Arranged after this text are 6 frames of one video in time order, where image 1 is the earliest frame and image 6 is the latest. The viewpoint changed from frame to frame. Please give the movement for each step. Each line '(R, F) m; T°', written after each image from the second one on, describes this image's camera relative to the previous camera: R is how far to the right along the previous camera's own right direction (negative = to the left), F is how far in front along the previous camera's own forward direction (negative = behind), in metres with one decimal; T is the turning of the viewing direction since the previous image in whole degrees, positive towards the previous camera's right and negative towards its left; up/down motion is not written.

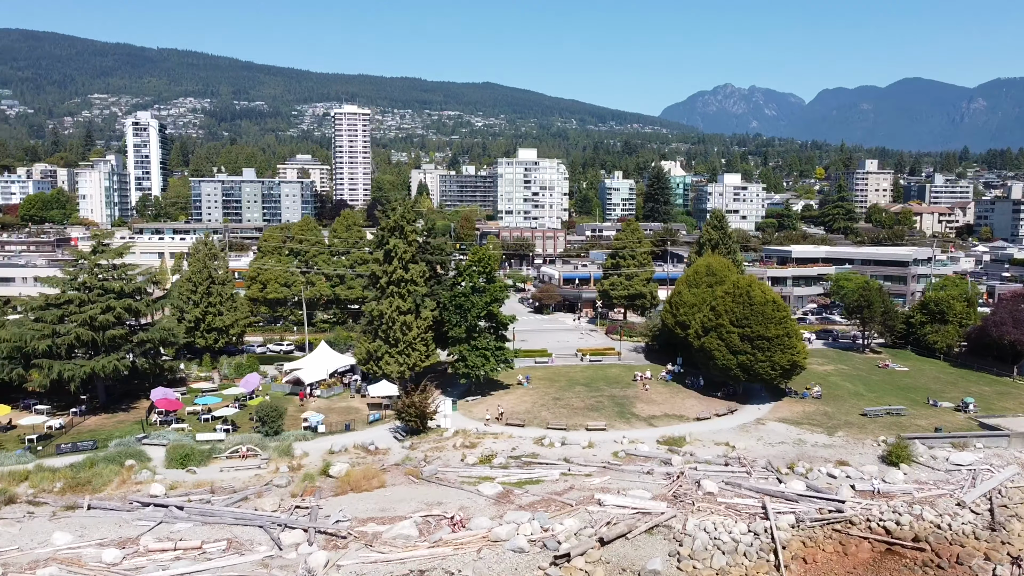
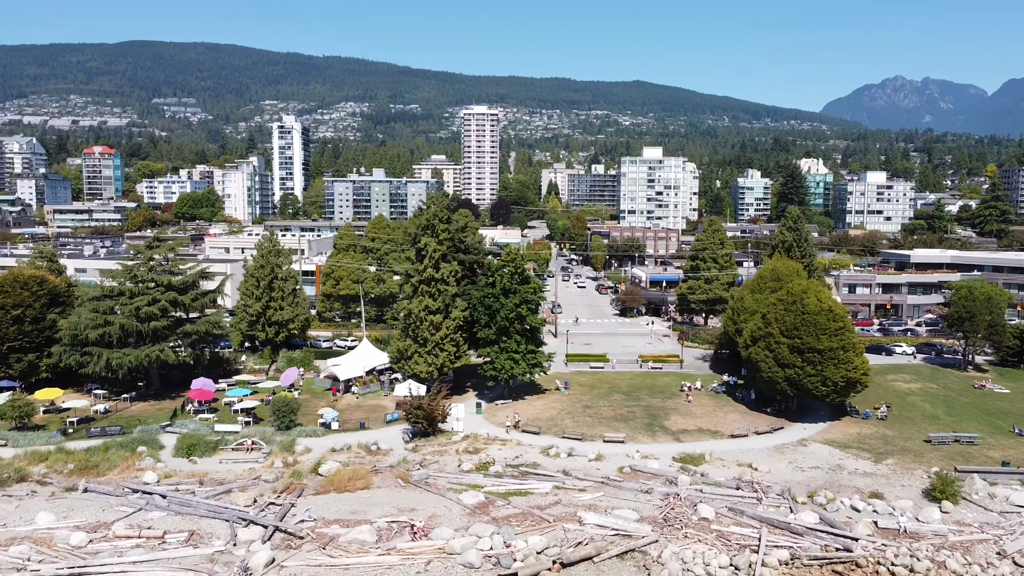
(+4.8, +1.6) m; -10°
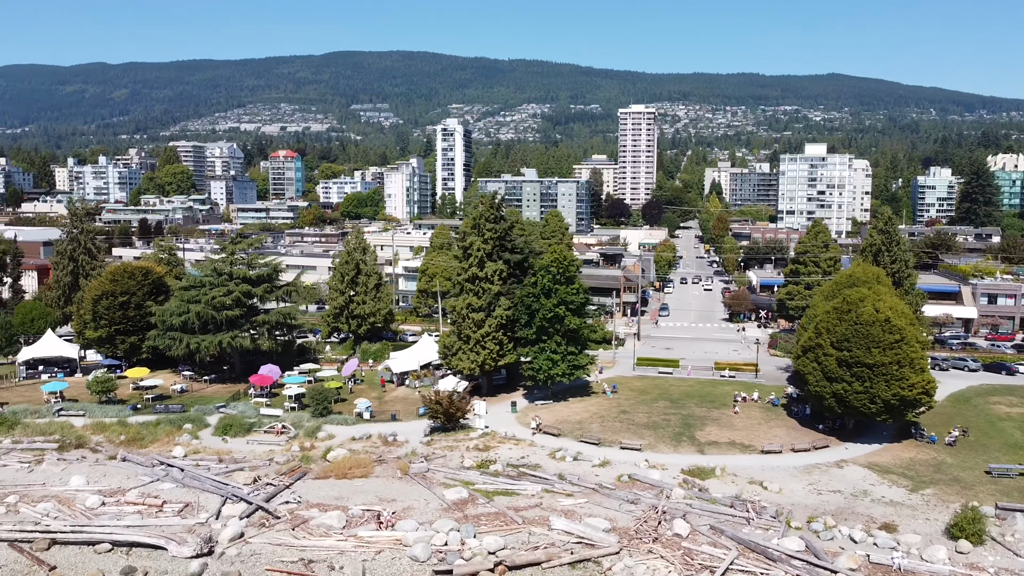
(+5.8, +0.7) m; -13°
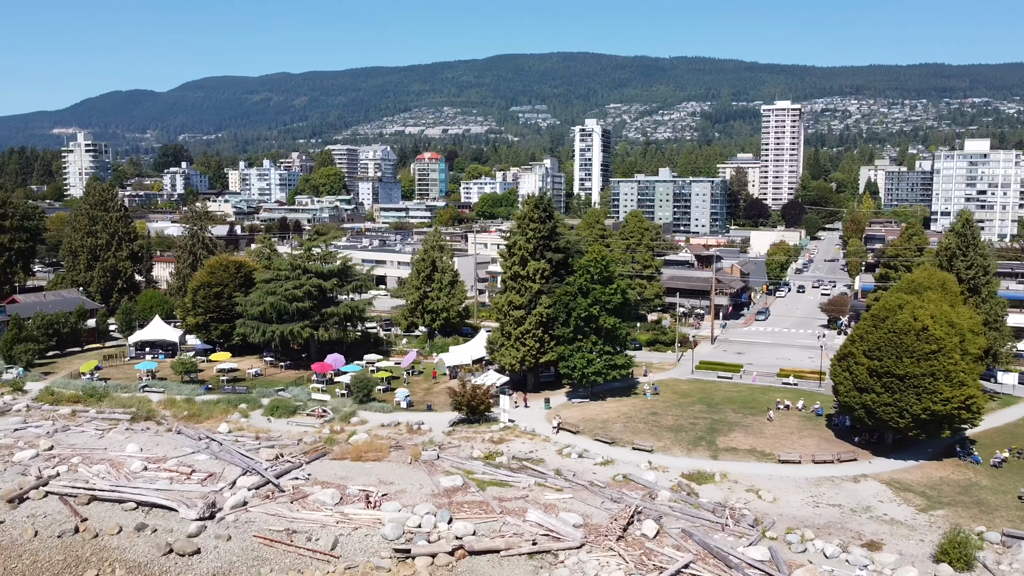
(+5.1, -0.3) m; -11°
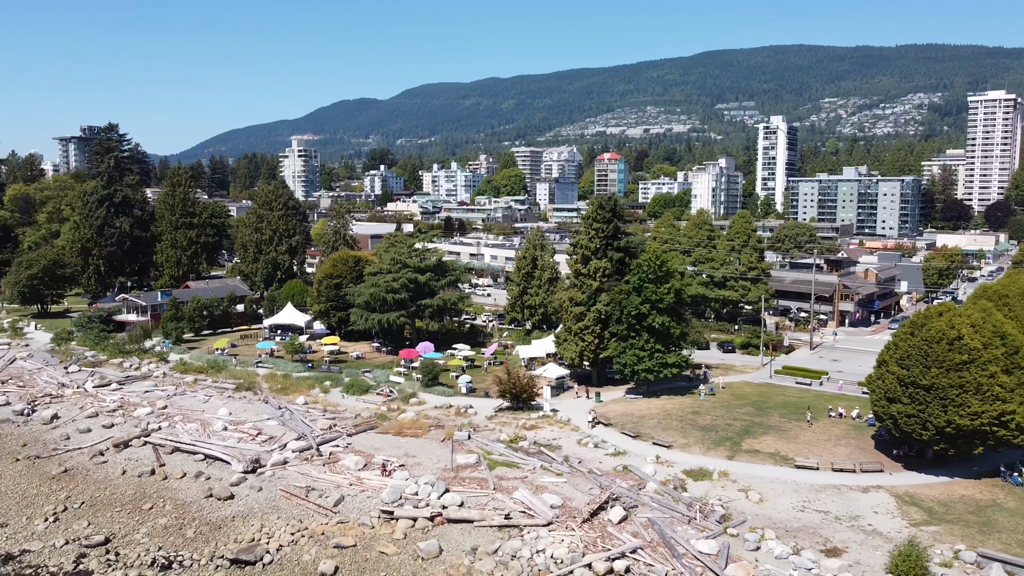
(+6.5, -1.1) m; -14°
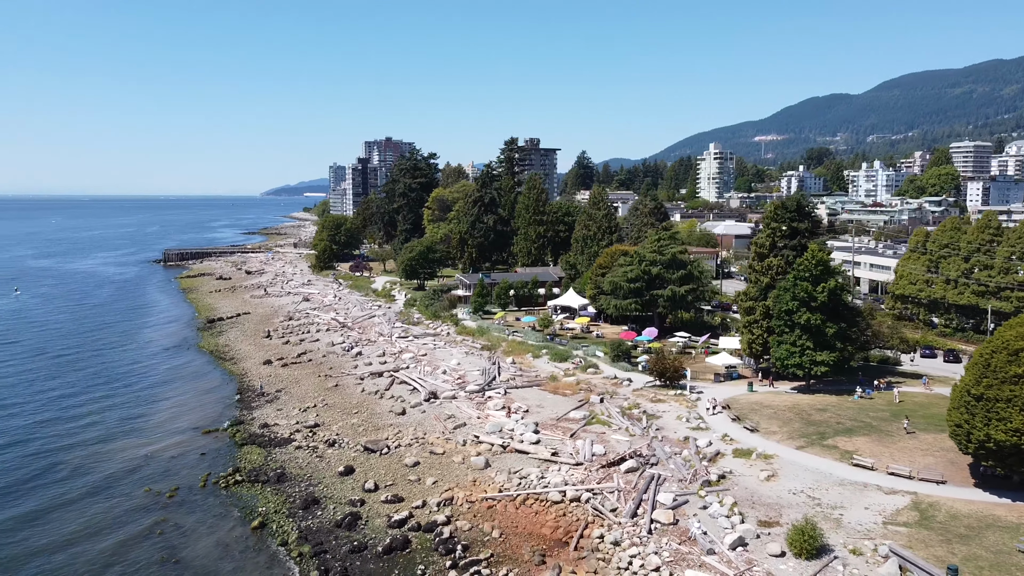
(+13.9, -2.4) m; -32°
